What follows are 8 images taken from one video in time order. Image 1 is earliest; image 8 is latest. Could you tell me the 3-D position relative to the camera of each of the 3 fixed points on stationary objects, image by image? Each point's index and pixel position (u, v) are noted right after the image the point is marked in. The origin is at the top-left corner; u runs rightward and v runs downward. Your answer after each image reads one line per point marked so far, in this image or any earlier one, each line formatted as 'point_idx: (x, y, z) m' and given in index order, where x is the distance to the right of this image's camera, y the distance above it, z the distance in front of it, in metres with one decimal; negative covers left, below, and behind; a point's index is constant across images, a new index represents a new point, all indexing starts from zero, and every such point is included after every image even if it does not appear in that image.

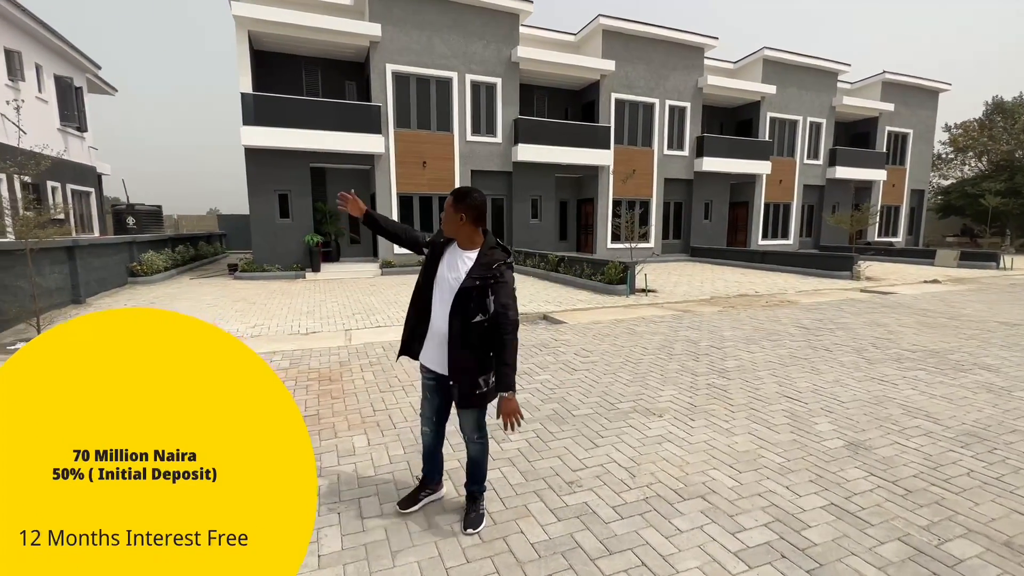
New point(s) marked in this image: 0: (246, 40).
0: (-7.6, +7.1, +13.5) m
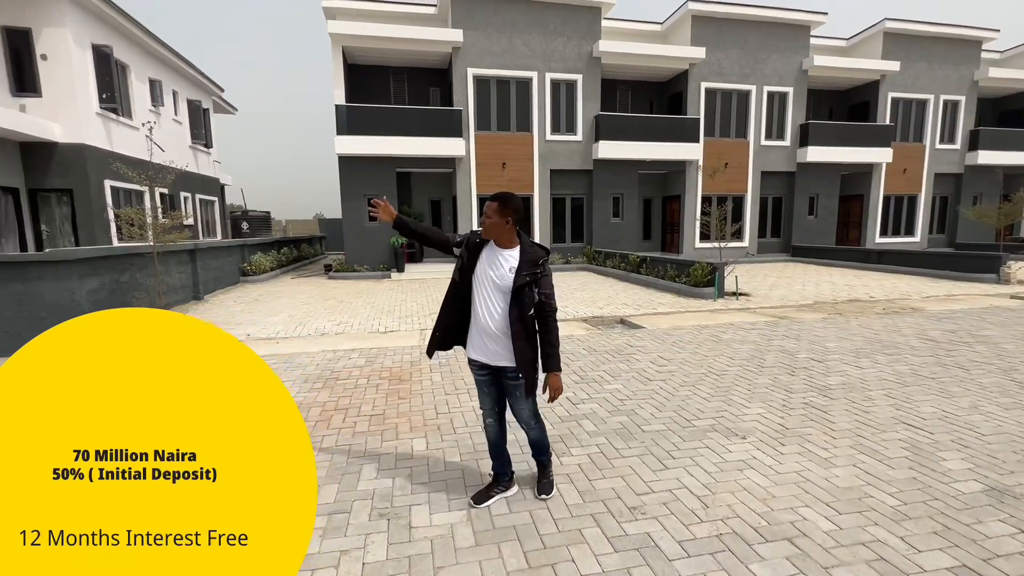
0: (-5.3, +7.1, +14.5) m
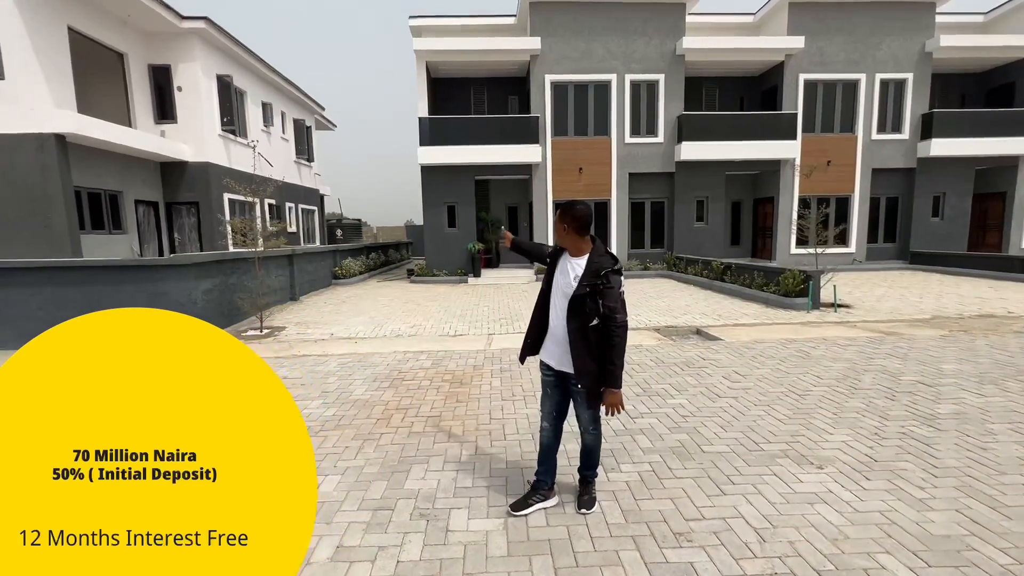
0: (-2.8, +7.0, +15.2) m
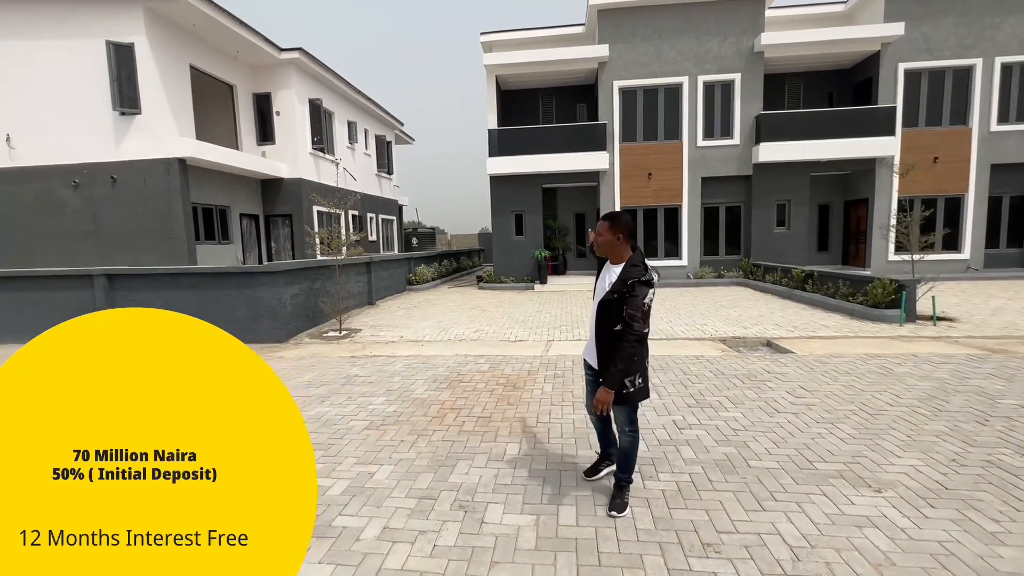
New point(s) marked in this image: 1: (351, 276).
0: (-0.6, +6.8, +15.7) m
1: (-3.8, +0.3, +11.2) m
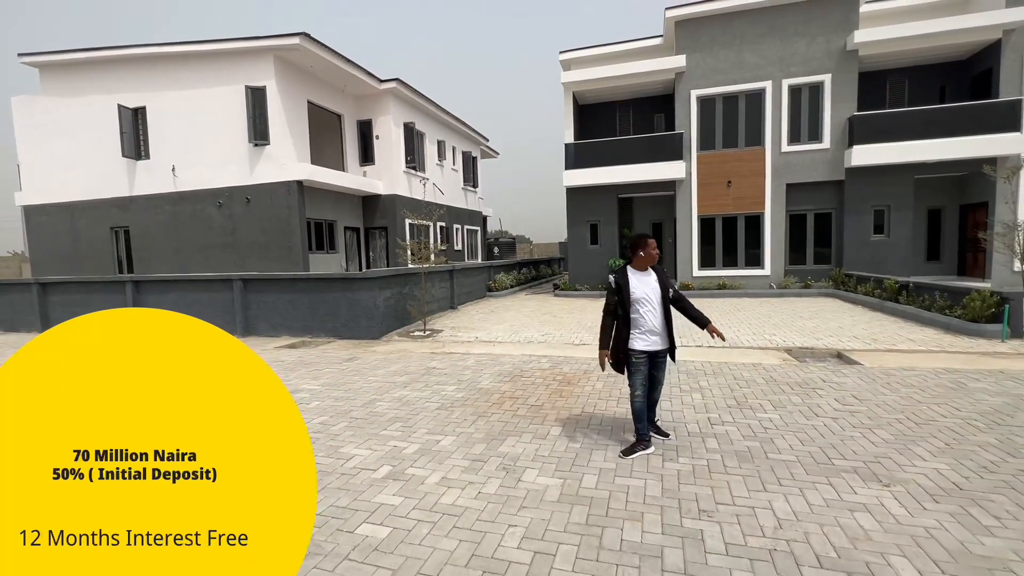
0: (+2.1, +6.5, +16.4) m
1: (-2.0, +0.2, +12.4) m
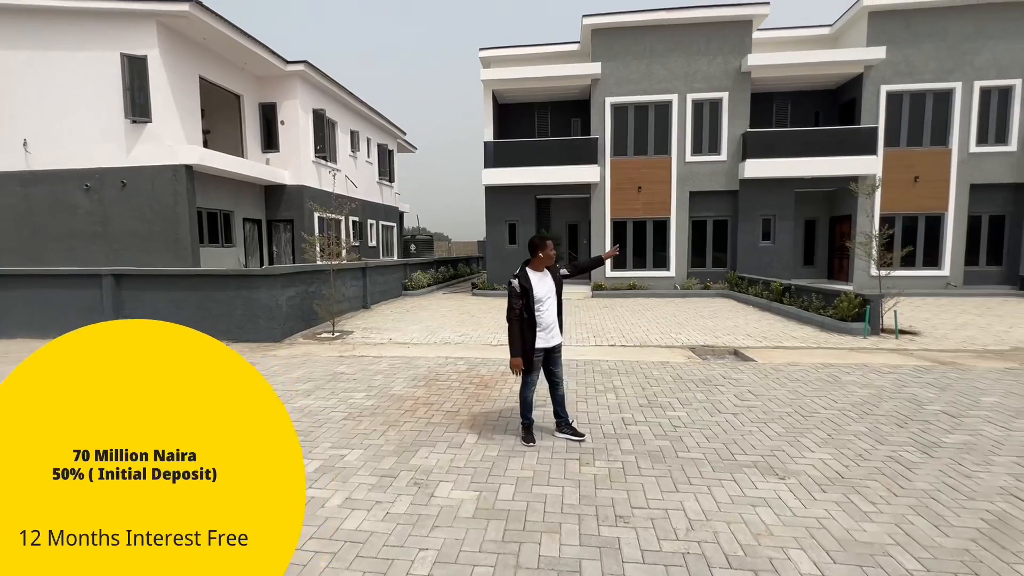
0: (-0.7, +6.6, +16.3) m
1: (-4.1, +0.2, +11.7) m
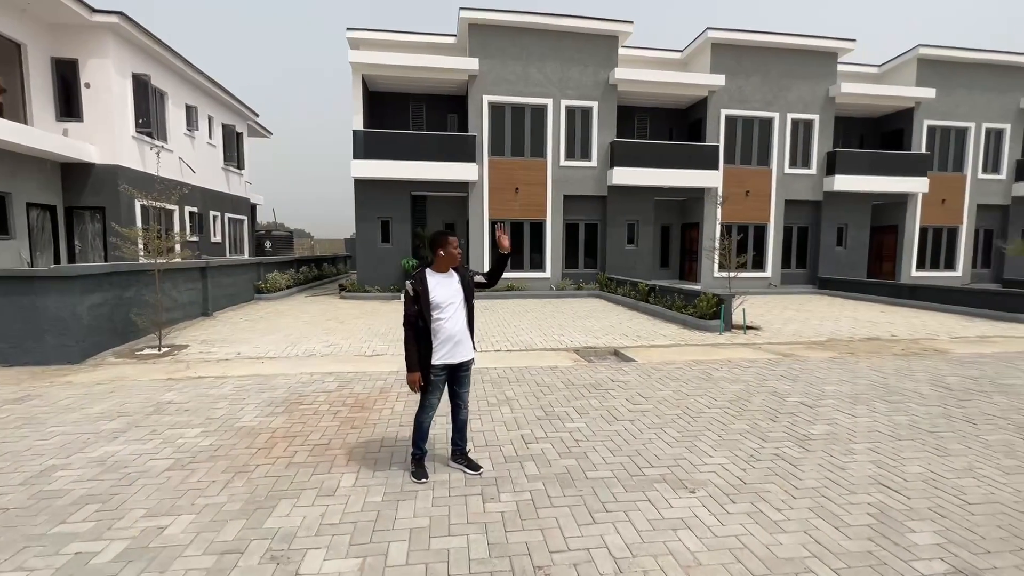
0: (-4.8, +6.5, +15.0) m
1: (-6.8, +0.1, +9.6) m
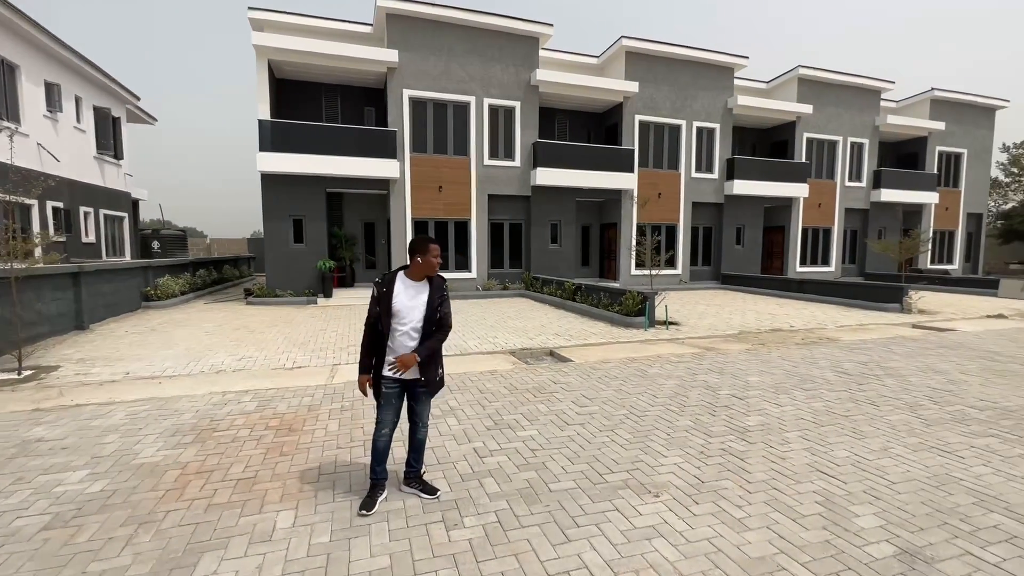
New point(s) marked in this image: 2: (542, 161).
0: (-7.1, +6.4, +13.7) m
1: (-8.1, -0.1, +8.1) m
2: (+1.0, +4.3, +15.9) m
